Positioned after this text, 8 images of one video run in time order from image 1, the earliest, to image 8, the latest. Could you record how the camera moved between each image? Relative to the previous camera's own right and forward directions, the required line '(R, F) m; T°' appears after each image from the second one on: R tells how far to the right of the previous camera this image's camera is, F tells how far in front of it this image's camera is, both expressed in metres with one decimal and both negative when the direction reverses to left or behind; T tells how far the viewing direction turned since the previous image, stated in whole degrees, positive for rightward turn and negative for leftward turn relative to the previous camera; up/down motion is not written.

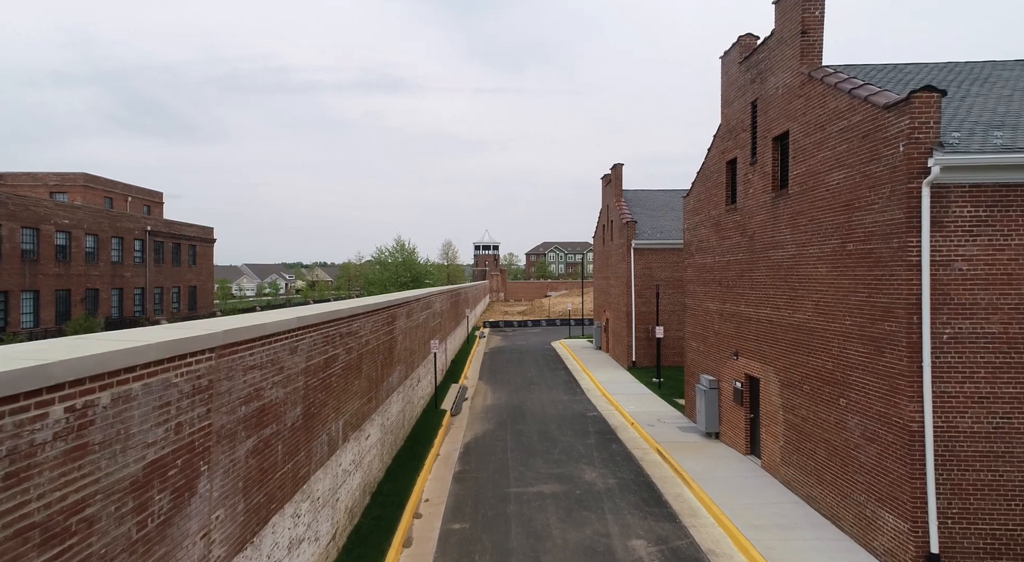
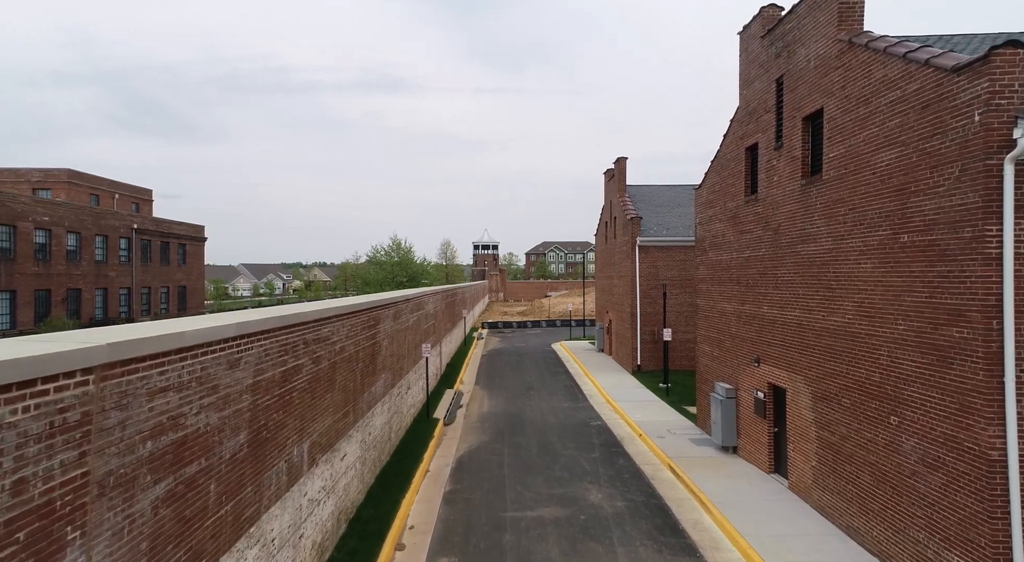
(+0.1, +1.3) m; 0°
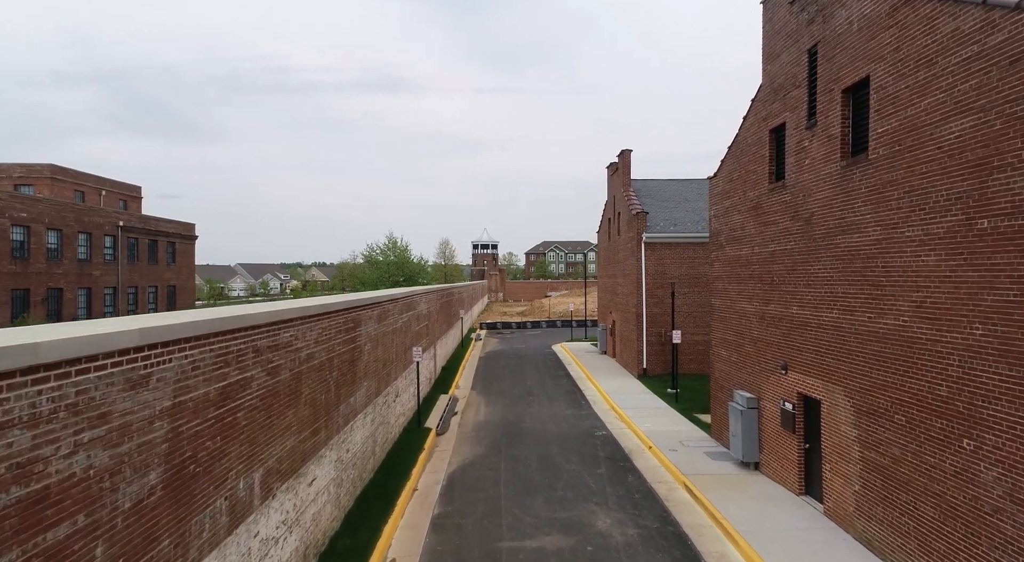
(+0.1, +1.3) m; 0°
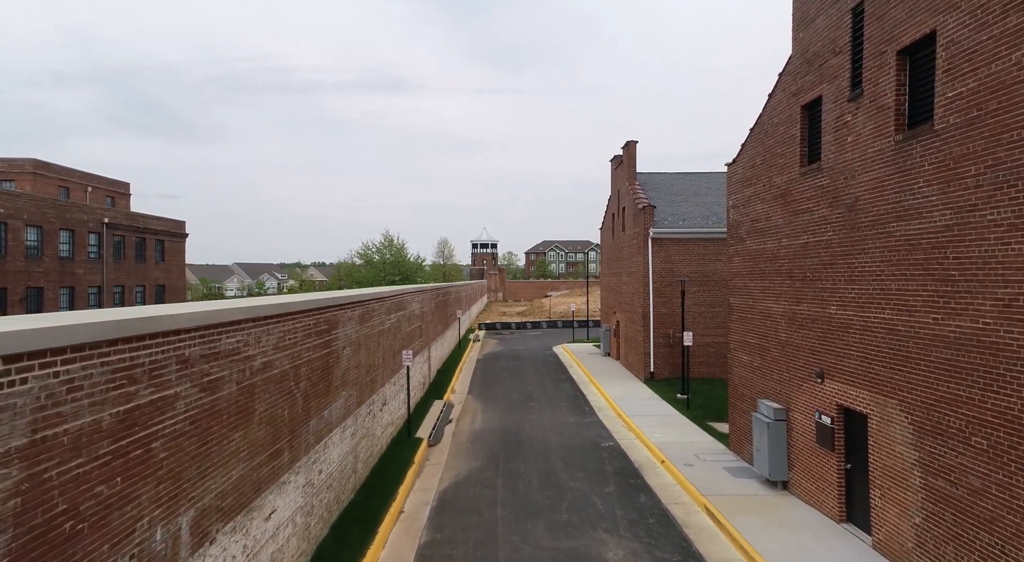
(0.0, +1.3) m; 0°
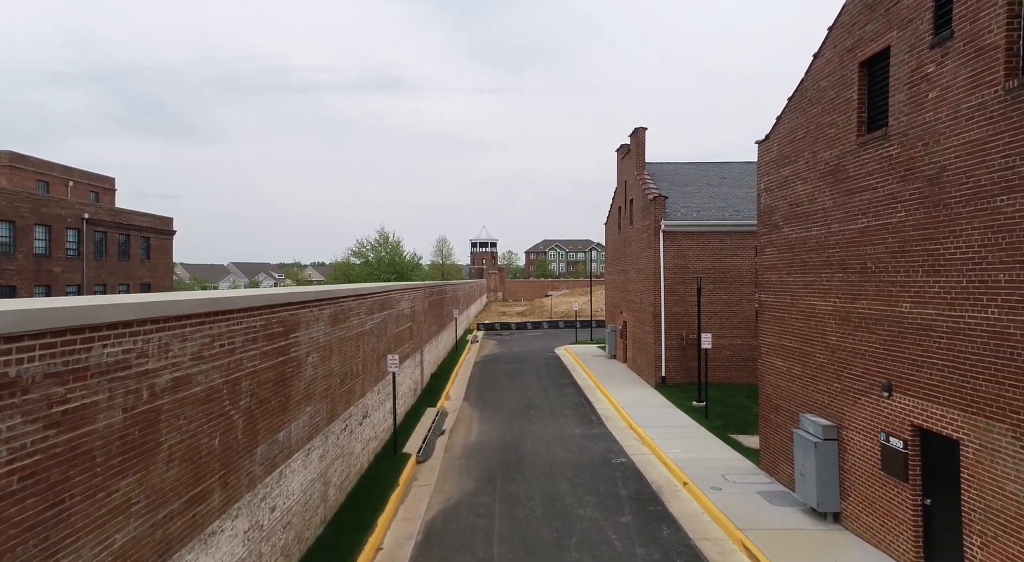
(0.0, +1.6) m; 0°
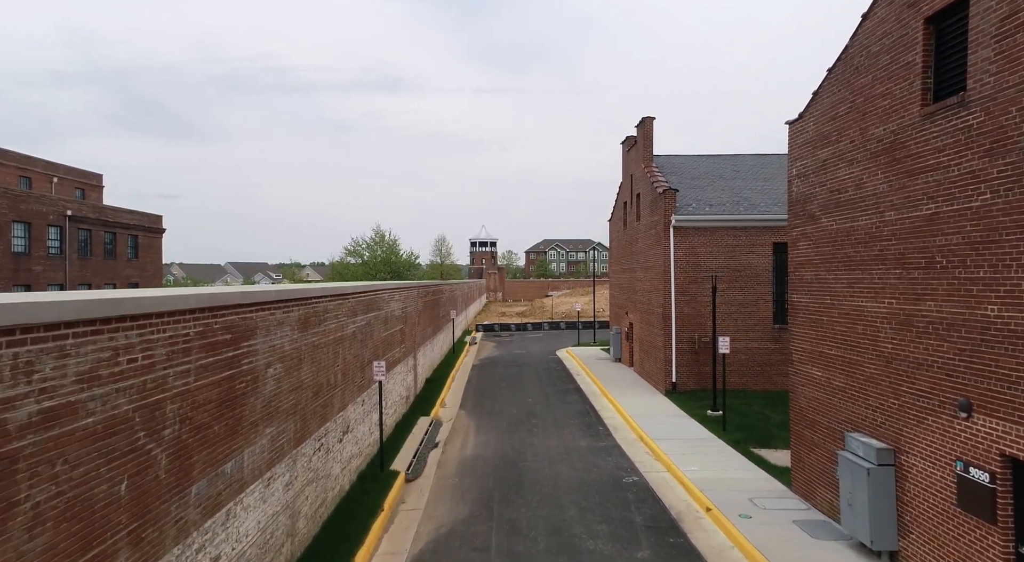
(0.0, +1.3) m; 0°
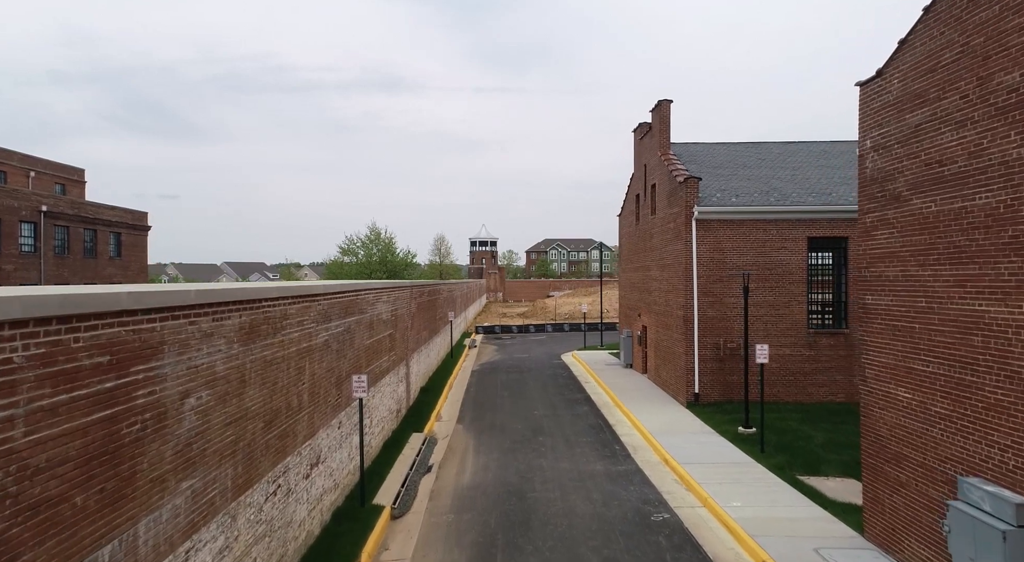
(-0.1, +1.9) m; 0°
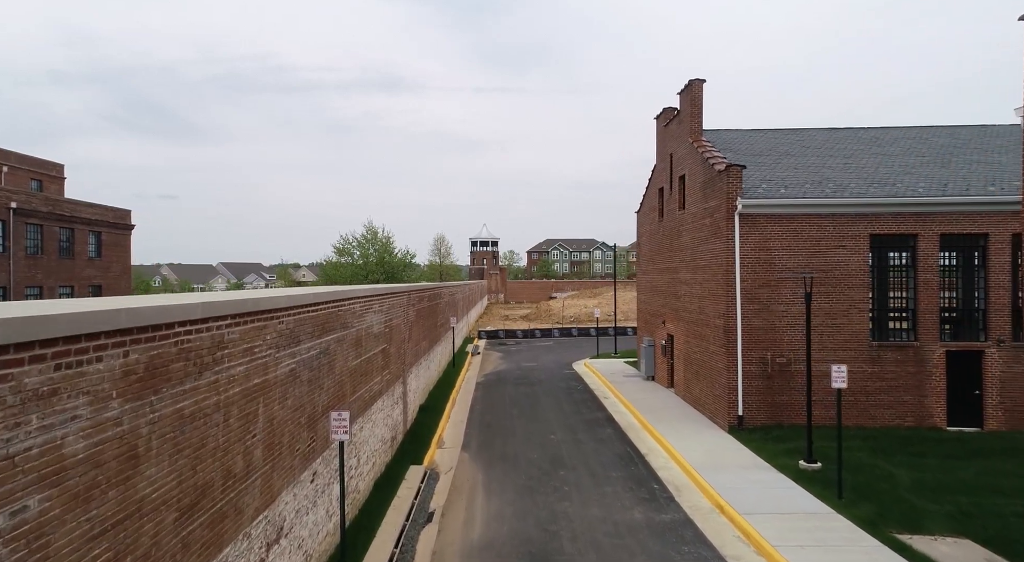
(-0.4, +2.3) m; 0°
